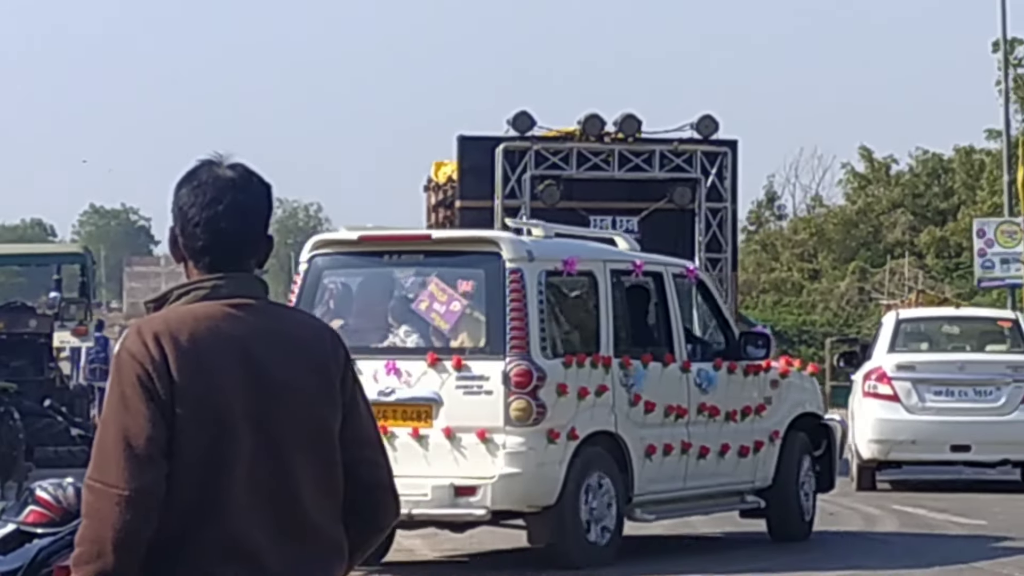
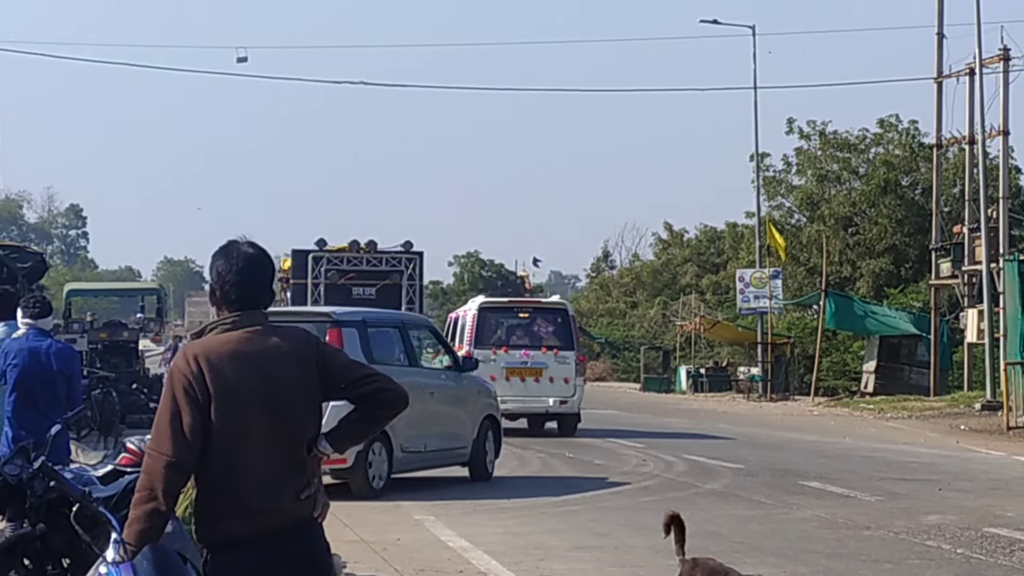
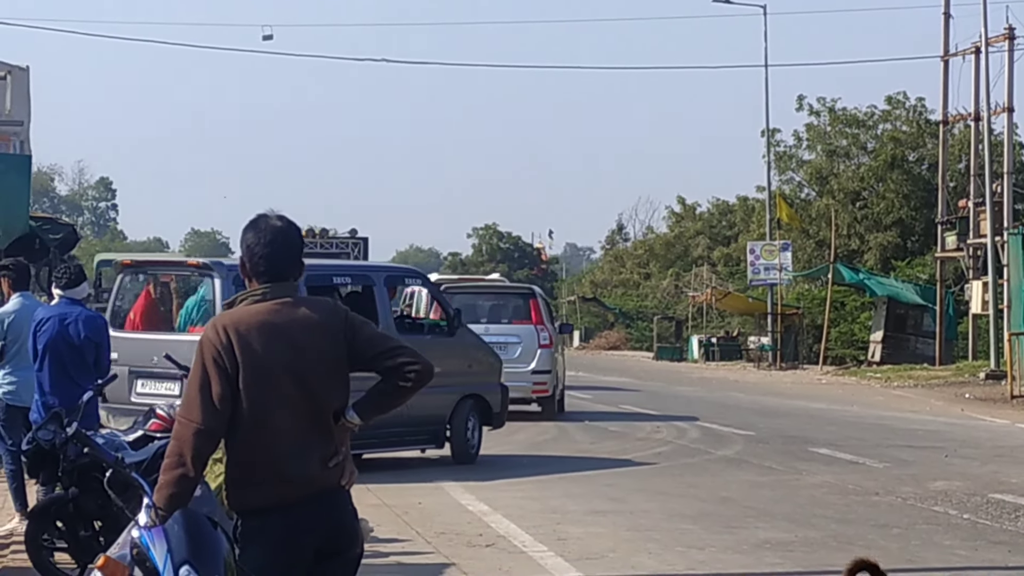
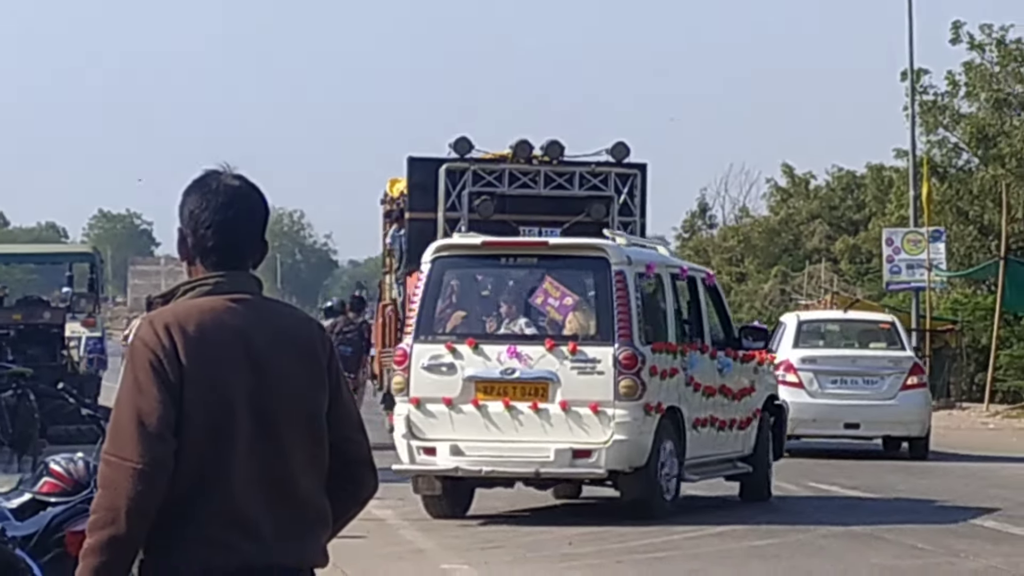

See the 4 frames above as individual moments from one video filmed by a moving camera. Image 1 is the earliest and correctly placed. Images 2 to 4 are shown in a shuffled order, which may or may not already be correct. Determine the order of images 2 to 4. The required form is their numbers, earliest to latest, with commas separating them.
4, 2, 3
